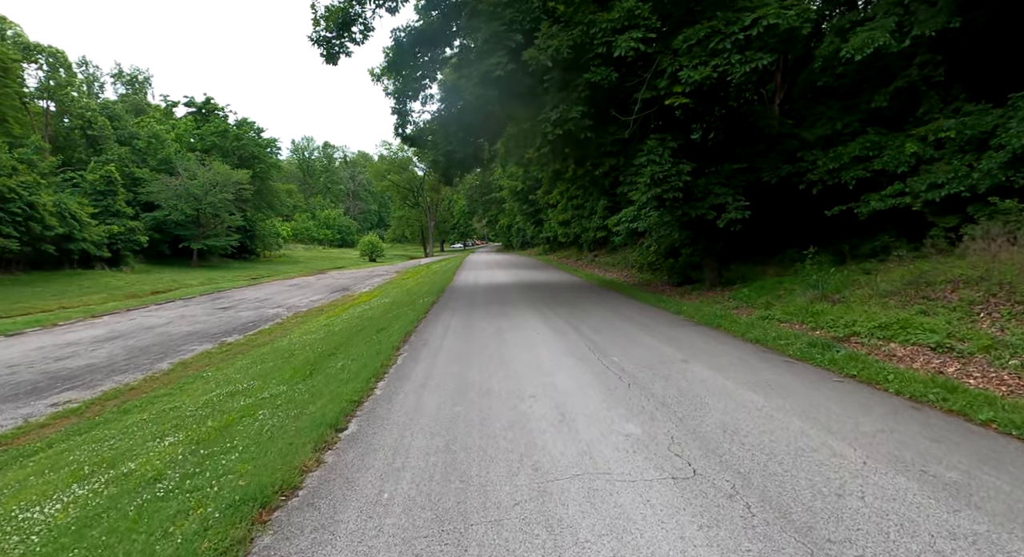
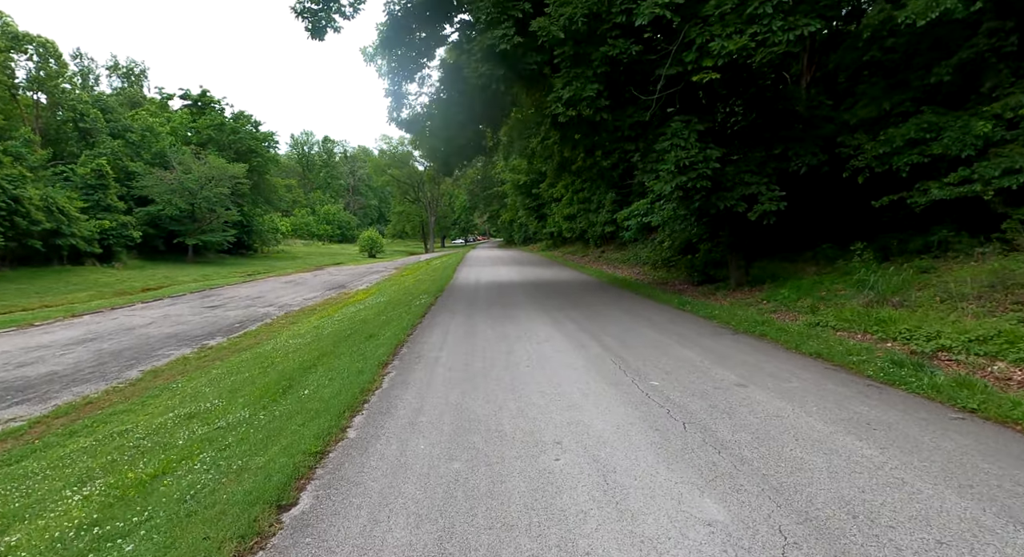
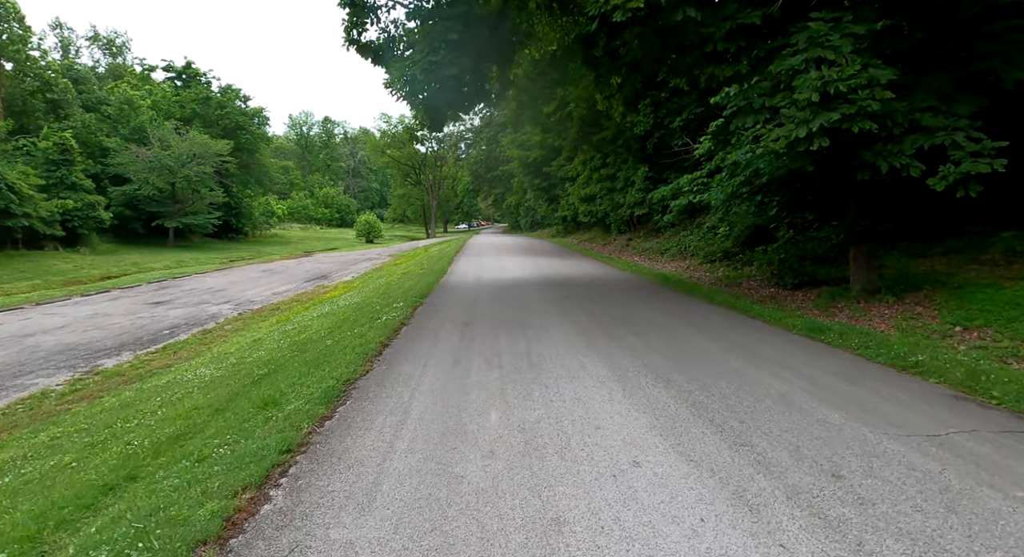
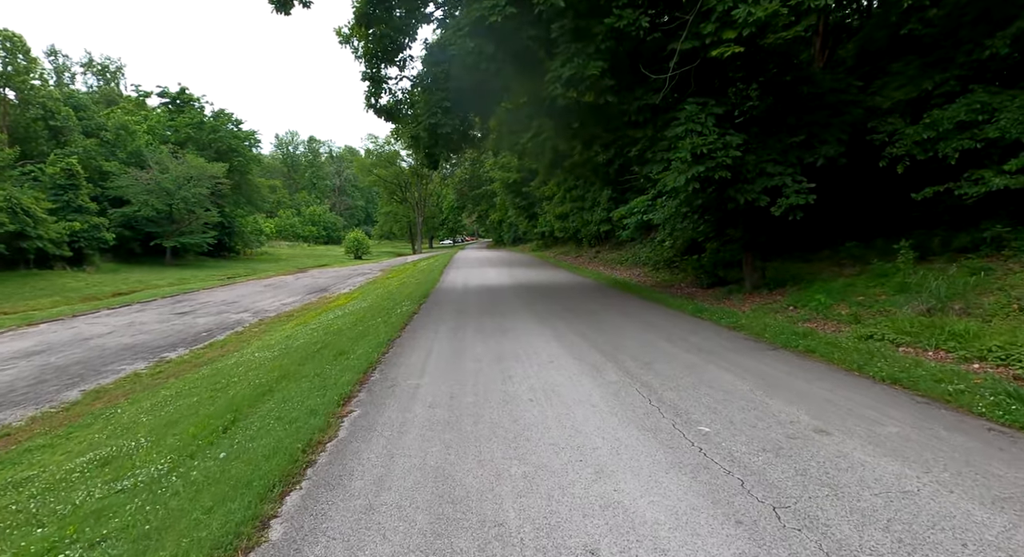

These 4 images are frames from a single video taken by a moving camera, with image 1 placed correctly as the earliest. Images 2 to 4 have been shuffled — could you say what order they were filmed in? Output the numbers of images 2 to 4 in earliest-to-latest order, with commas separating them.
2, 4, 3
